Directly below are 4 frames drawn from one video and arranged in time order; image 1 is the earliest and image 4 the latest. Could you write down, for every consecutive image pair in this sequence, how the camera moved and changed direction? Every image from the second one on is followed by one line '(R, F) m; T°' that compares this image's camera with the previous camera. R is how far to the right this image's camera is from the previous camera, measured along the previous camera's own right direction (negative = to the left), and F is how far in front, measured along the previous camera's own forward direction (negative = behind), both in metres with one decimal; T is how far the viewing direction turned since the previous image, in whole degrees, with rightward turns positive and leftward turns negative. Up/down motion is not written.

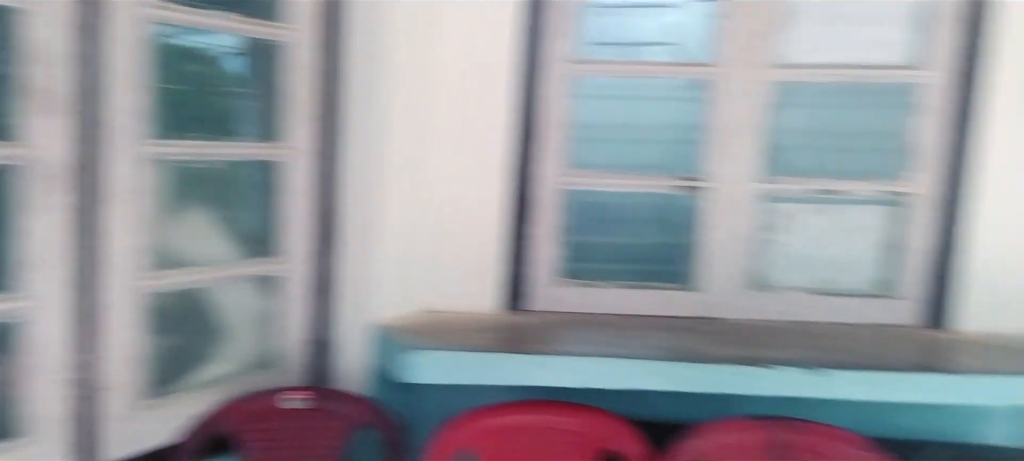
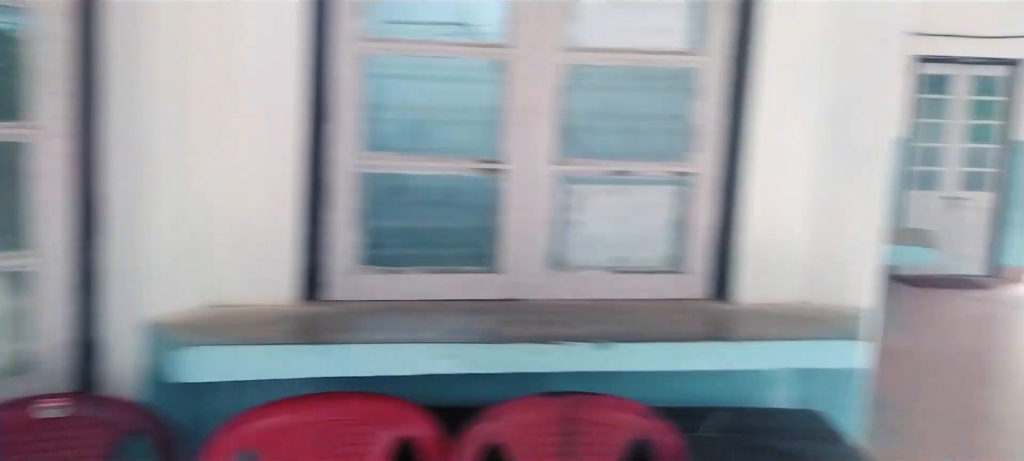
(+0.1, 0.0) m; +11°
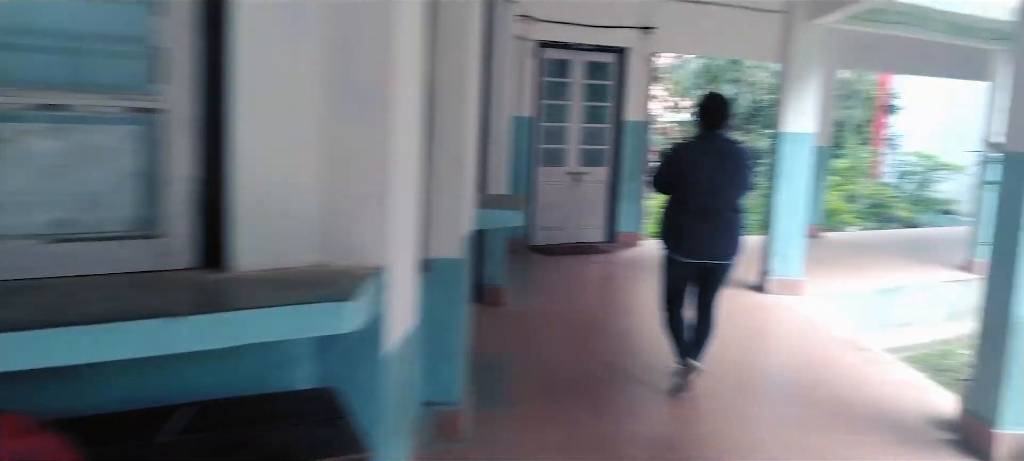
(+0.5, +0.2) m; +24°
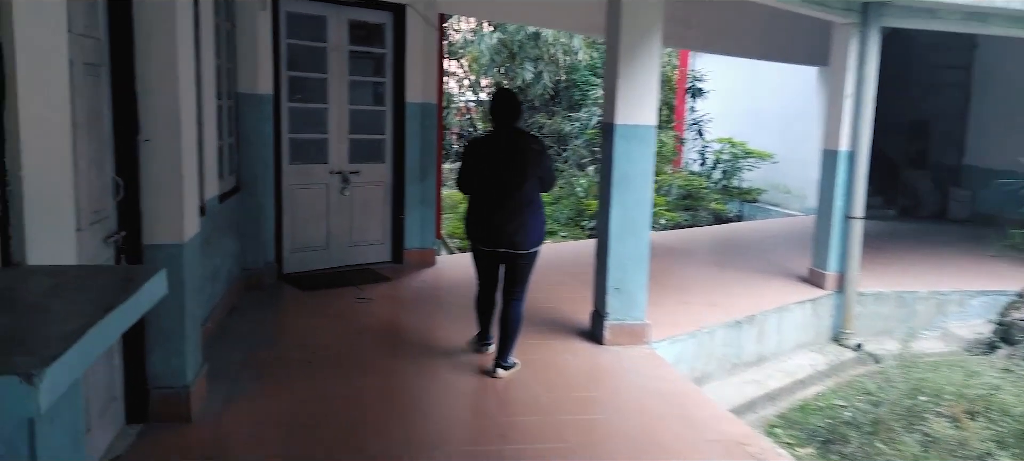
(+0.4, +1.8) m; +15°
